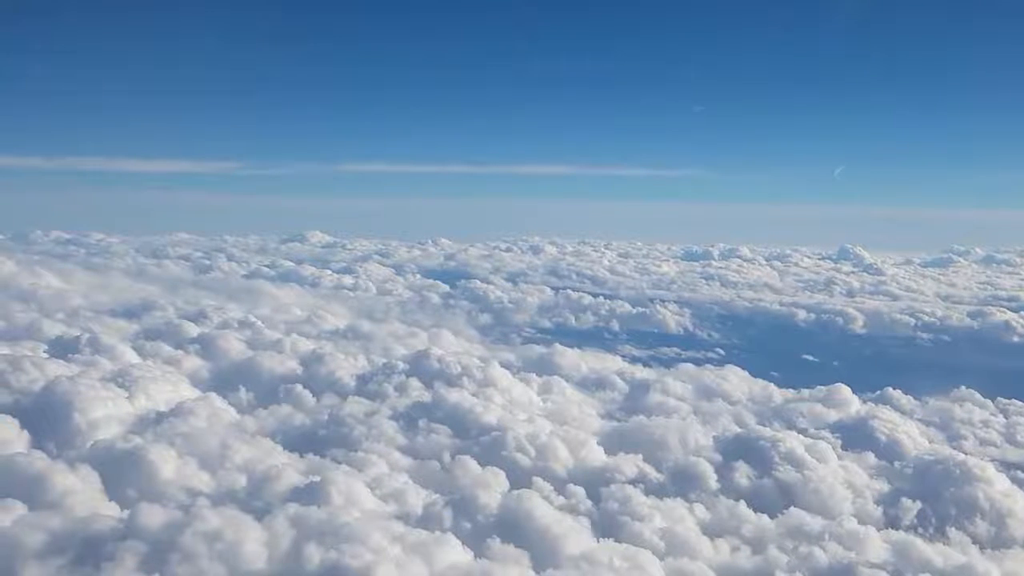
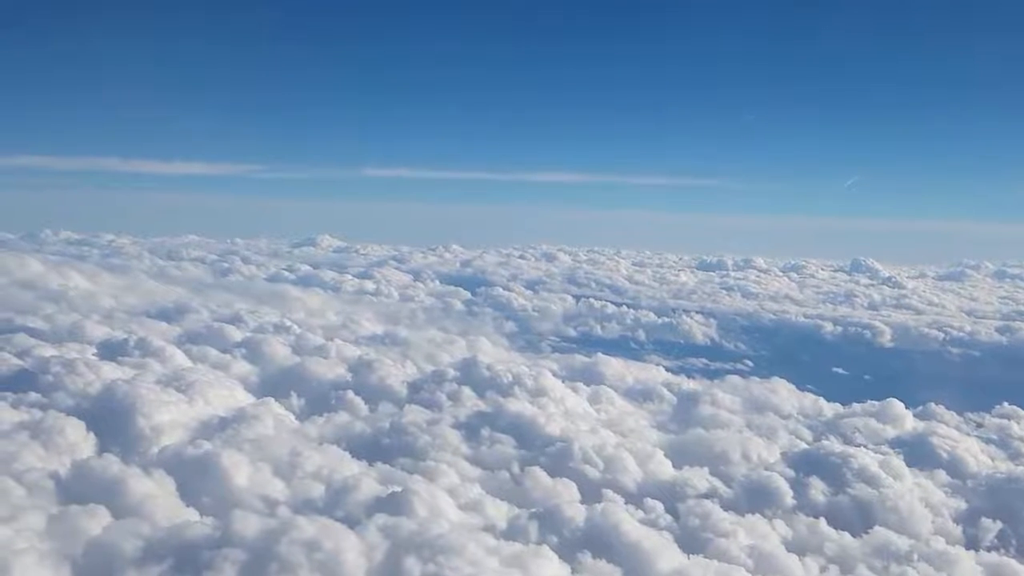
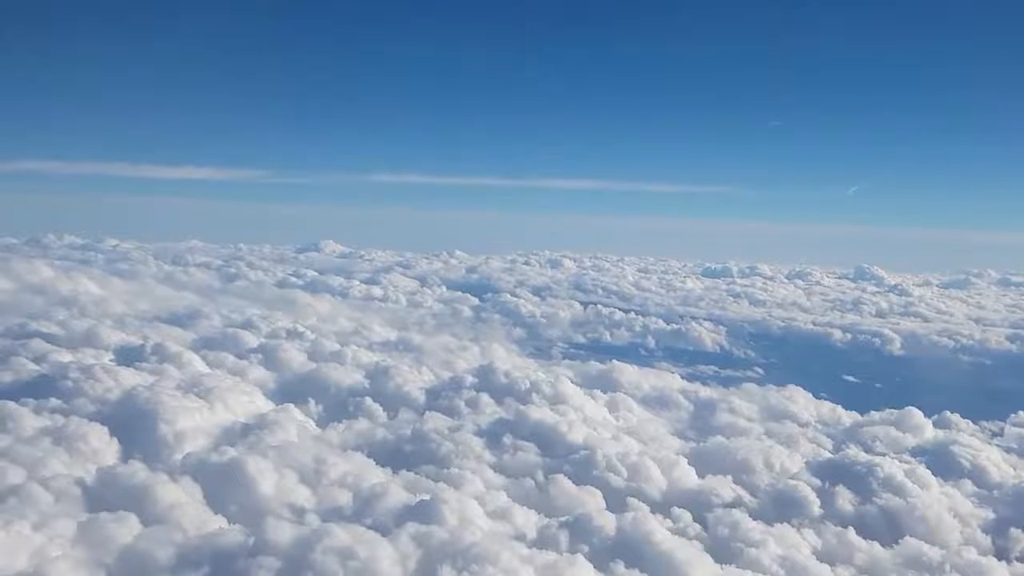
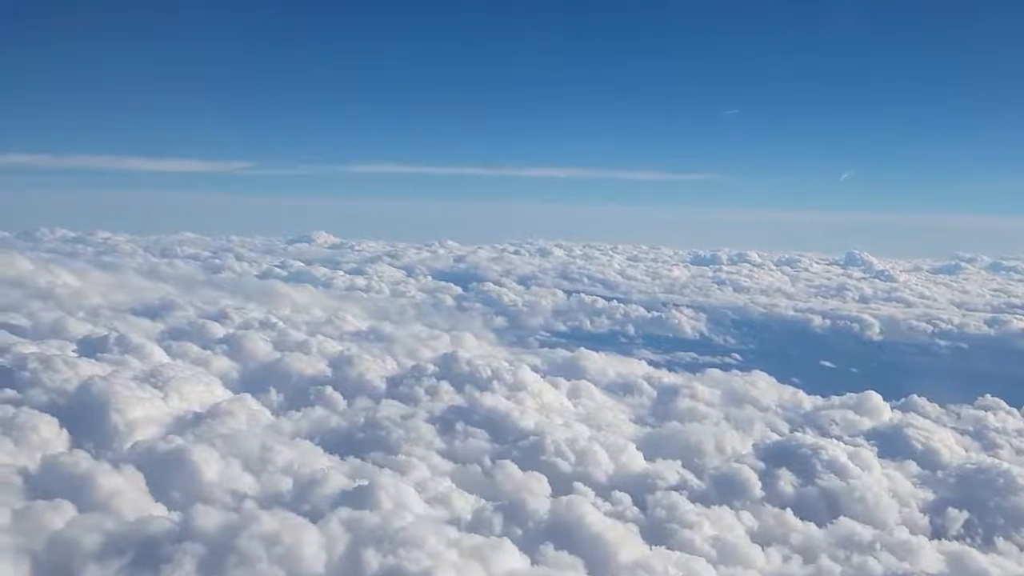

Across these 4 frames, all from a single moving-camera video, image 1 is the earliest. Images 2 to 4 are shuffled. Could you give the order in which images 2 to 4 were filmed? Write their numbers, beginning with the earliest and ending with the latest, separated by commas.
4, 2, 3
